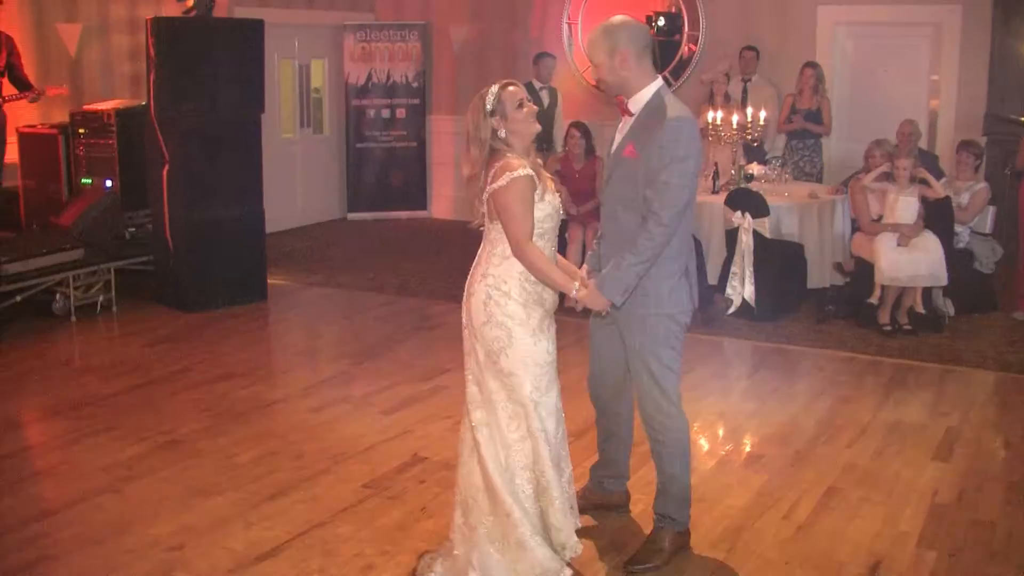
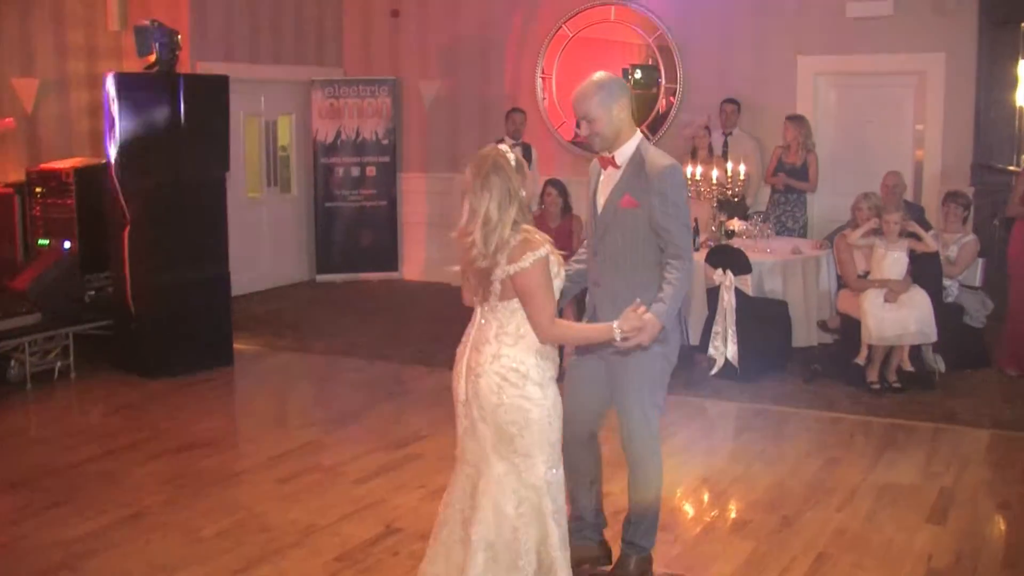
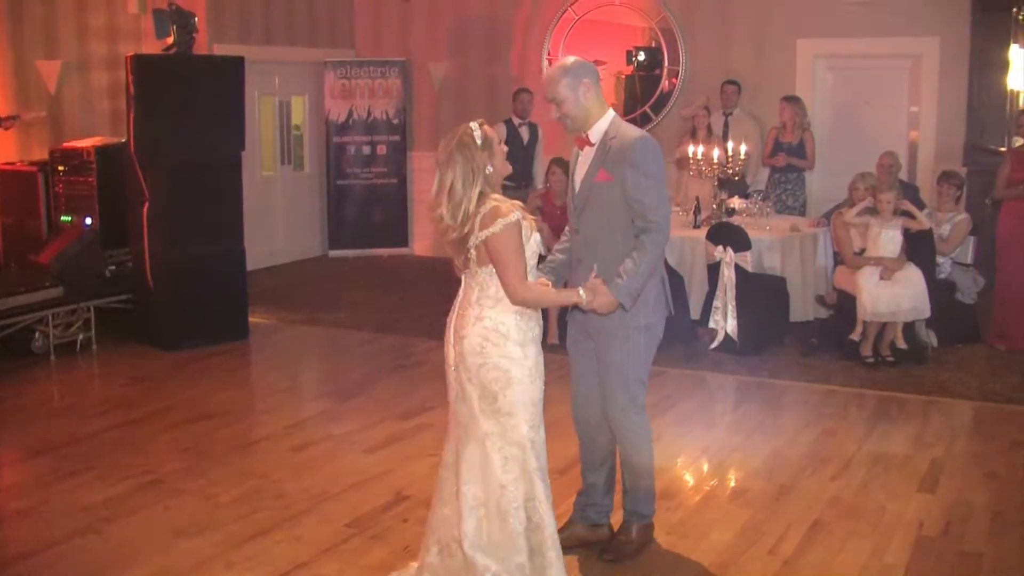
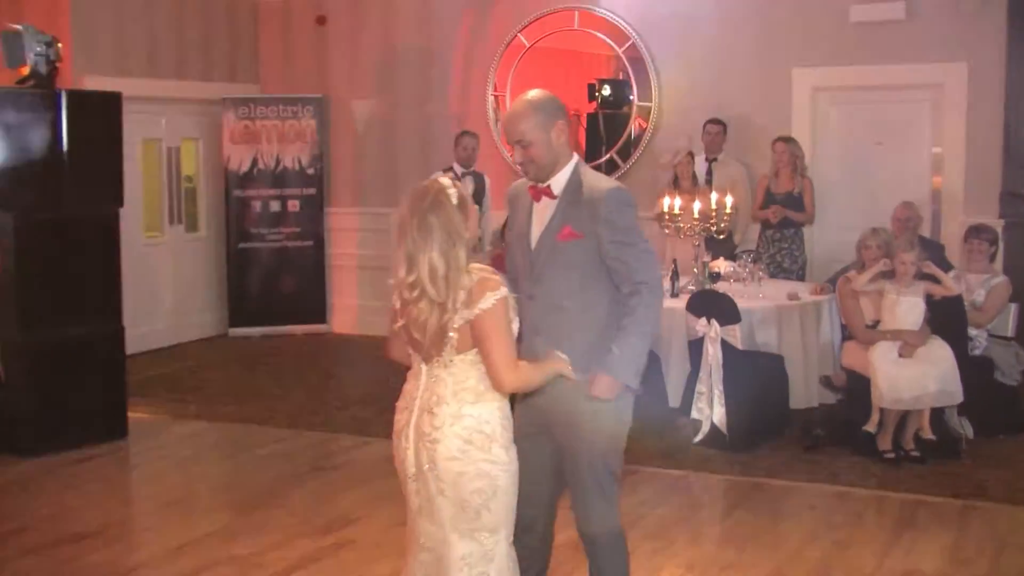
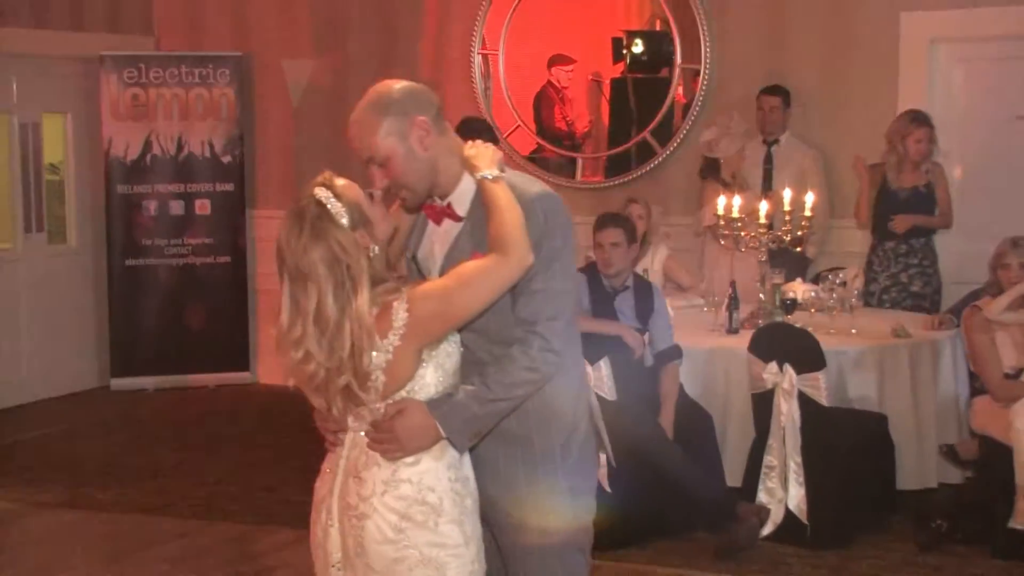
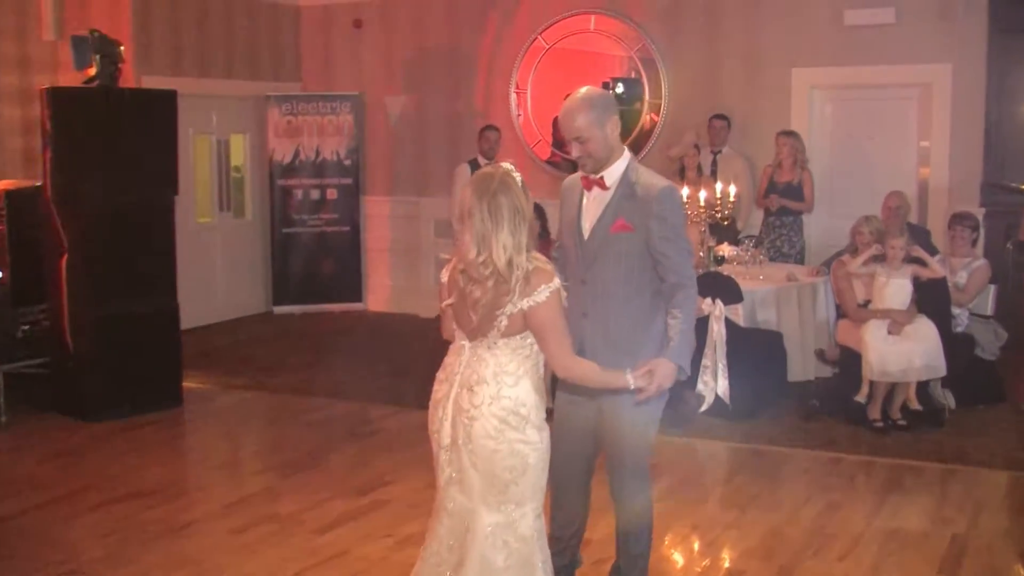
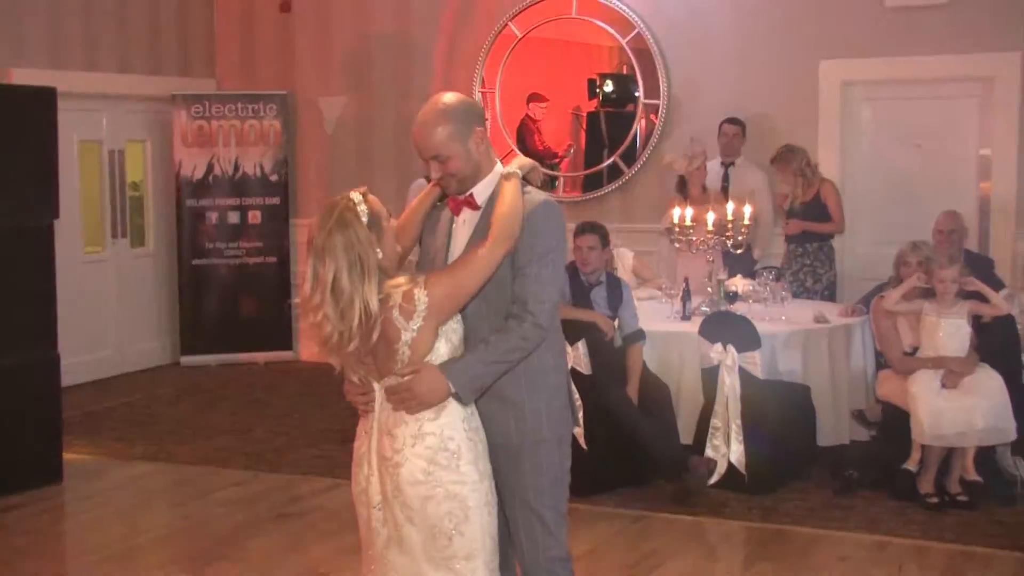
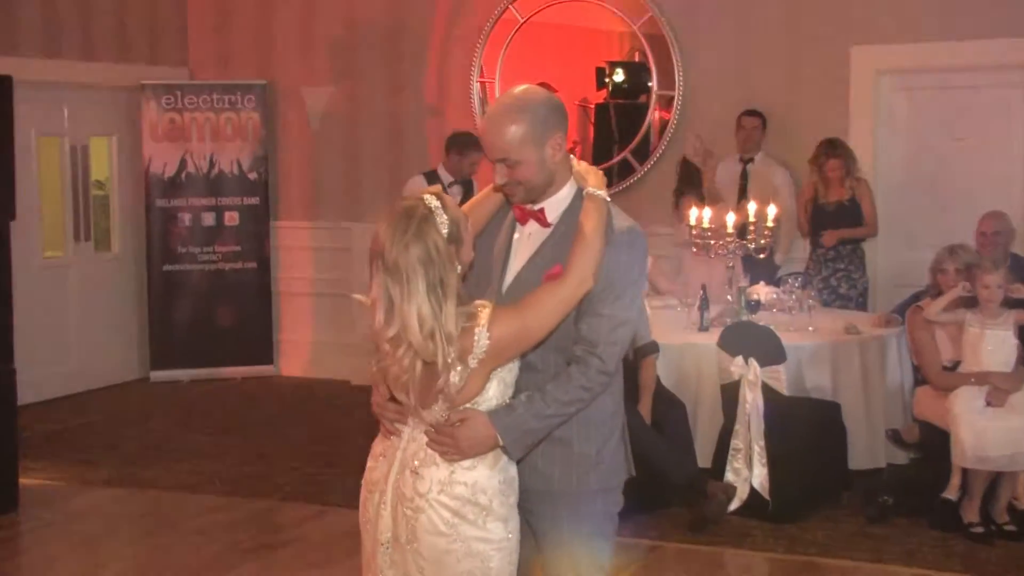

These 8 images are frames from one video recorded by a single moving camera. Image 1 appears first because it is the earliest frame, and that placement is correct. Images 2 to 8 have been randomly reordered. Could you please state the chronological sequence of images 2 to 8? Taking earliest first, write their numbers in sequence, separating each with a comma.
3, 2, 6, 4, 7, 8, 5
